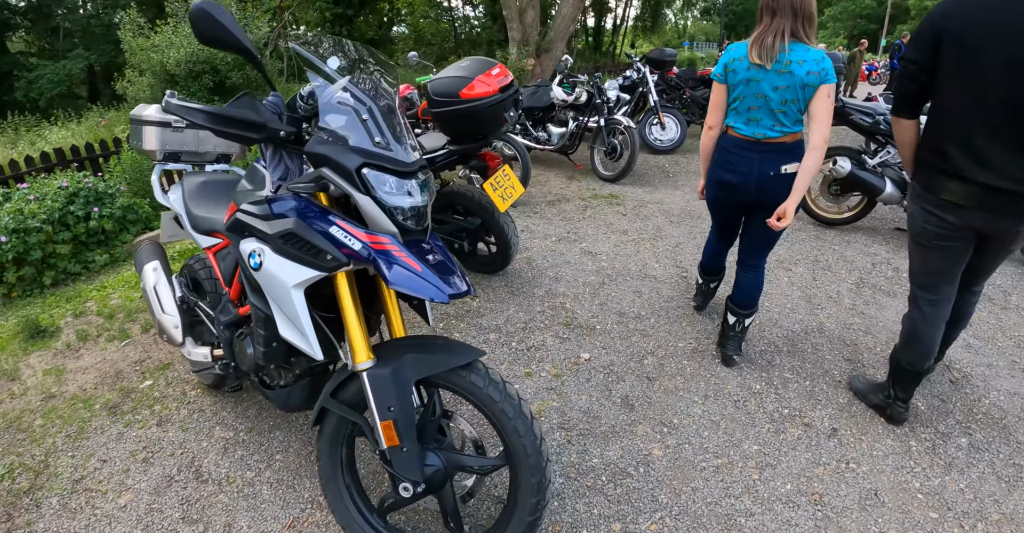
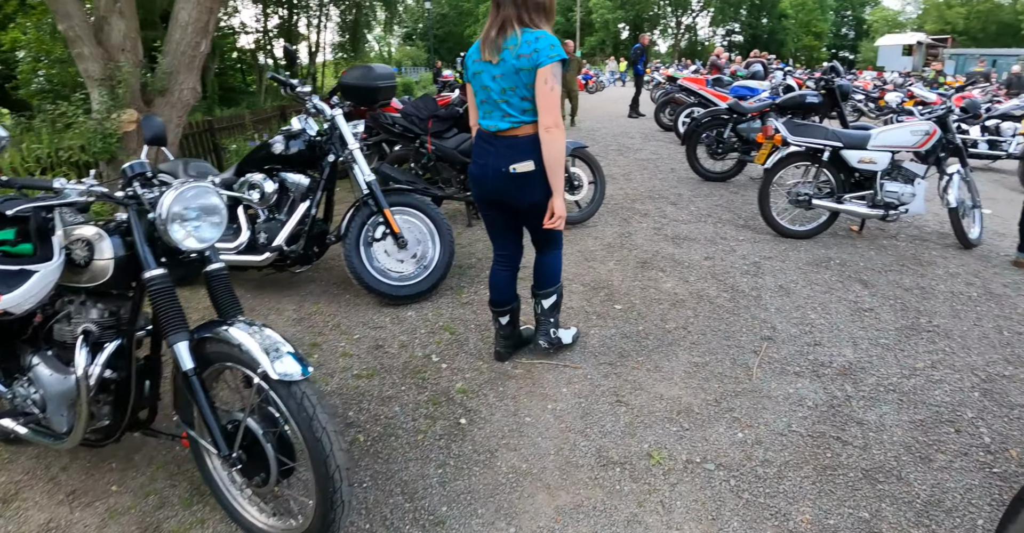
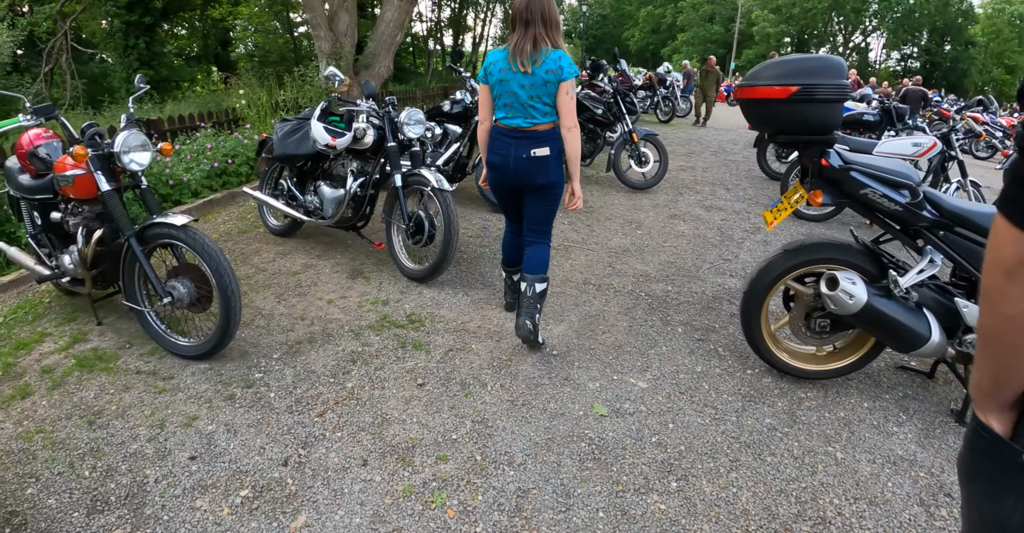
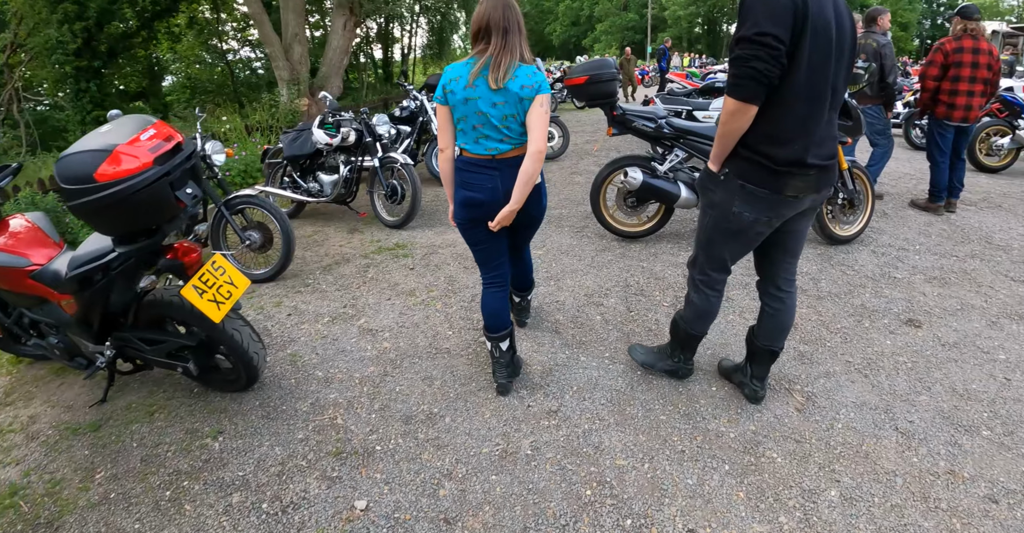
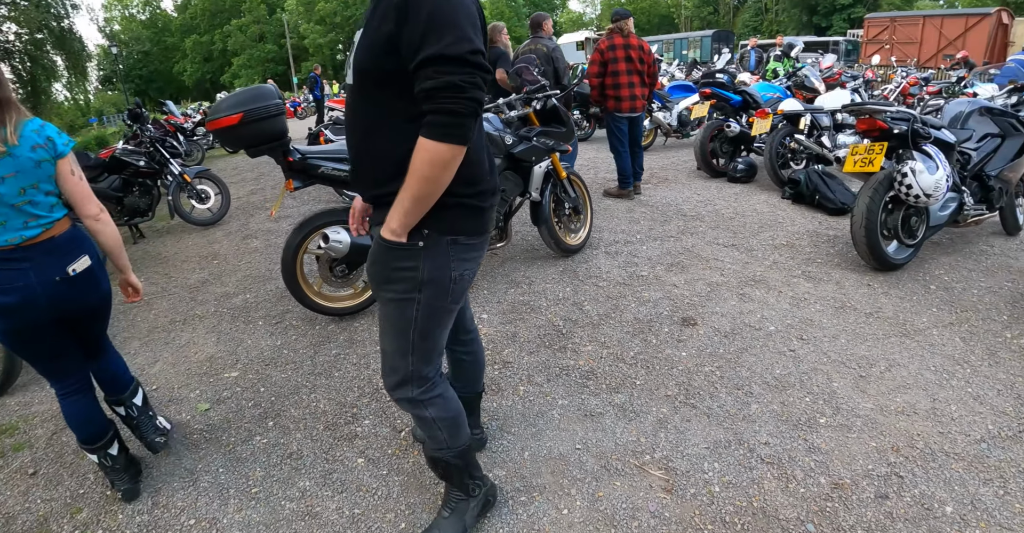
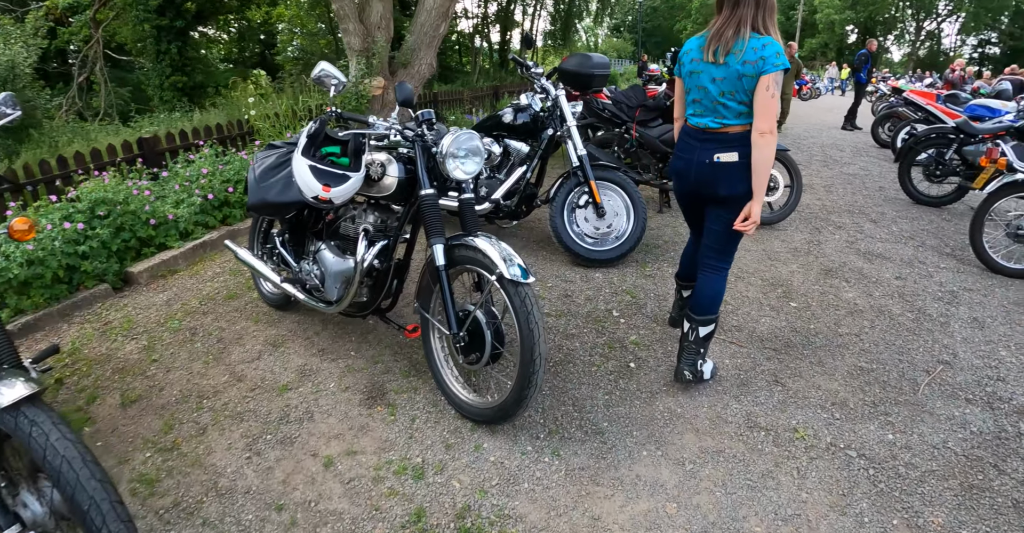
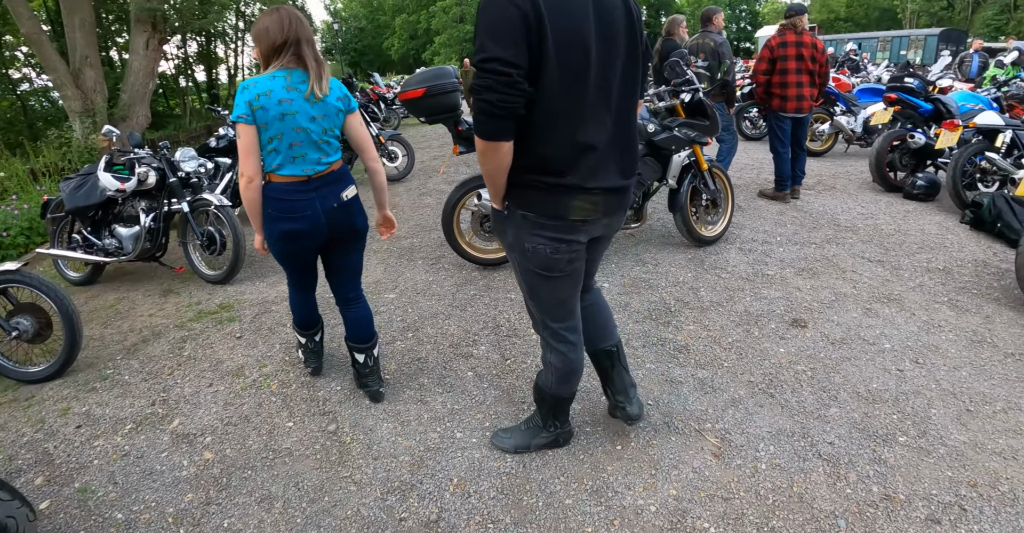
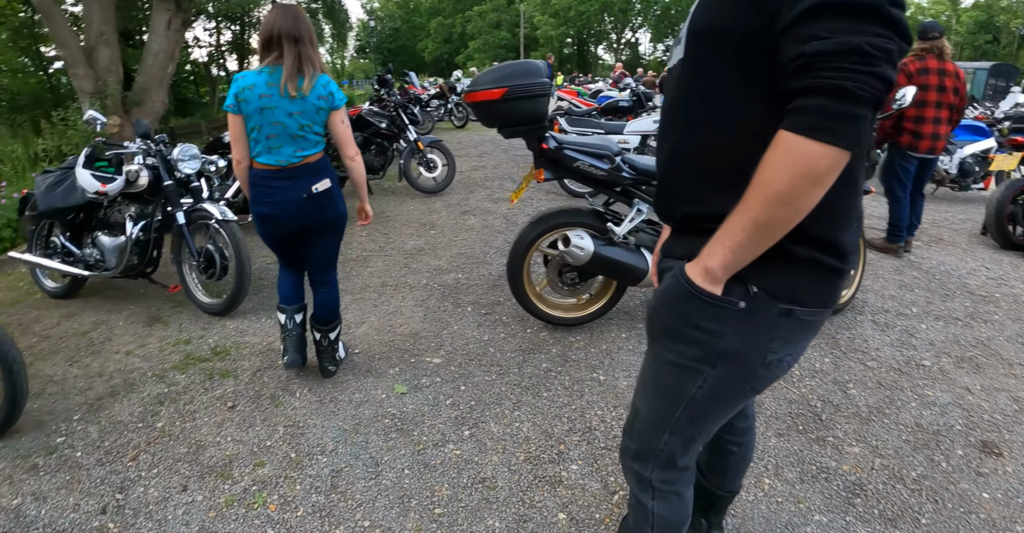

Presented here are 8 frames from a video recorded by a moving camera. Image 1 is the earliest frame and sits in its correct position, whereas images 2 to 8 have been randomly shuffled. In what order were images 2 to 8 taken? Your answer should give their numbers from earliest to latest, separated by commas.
4, 7, 5, 8, 3, 6, 2
